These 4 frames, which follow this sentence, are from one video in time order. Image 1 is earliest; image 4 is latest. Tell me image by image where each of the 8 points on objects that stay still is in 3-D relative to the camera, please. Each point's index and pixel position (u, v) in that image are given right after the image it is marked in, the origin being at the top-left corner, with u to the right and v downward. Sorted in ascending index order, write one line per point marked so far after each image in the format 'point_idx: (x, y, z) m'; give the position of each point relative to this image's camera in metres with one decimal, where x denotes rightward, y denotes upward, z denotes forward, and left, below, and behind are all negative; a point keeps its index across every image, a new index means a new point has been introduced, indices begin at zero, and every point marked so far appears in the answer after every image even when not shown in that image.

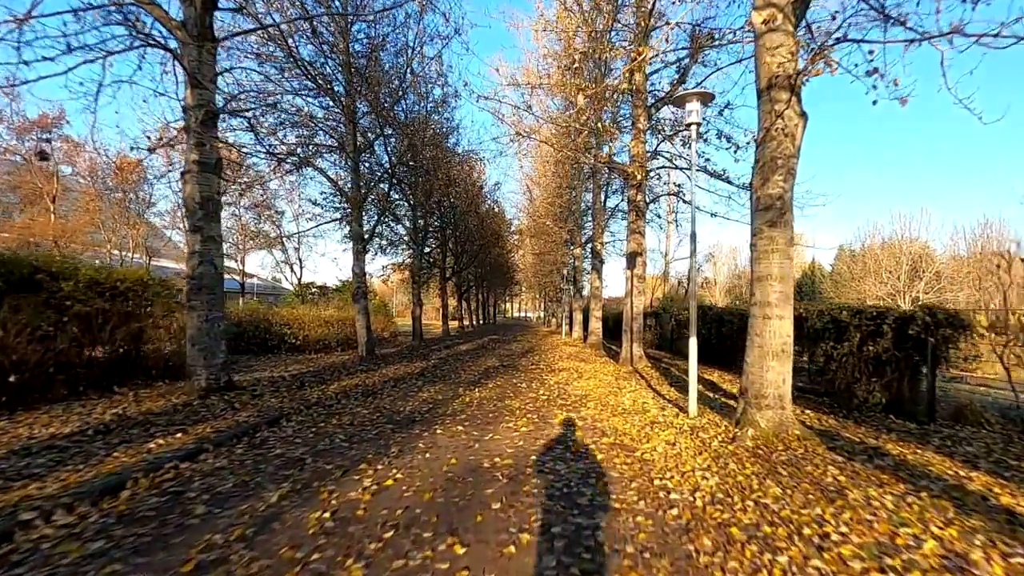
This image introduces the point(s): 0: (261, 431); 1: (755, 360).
0: (-3.1, -1.8, +6.5) m
1: (+3.0, -0.9, +6.5) m
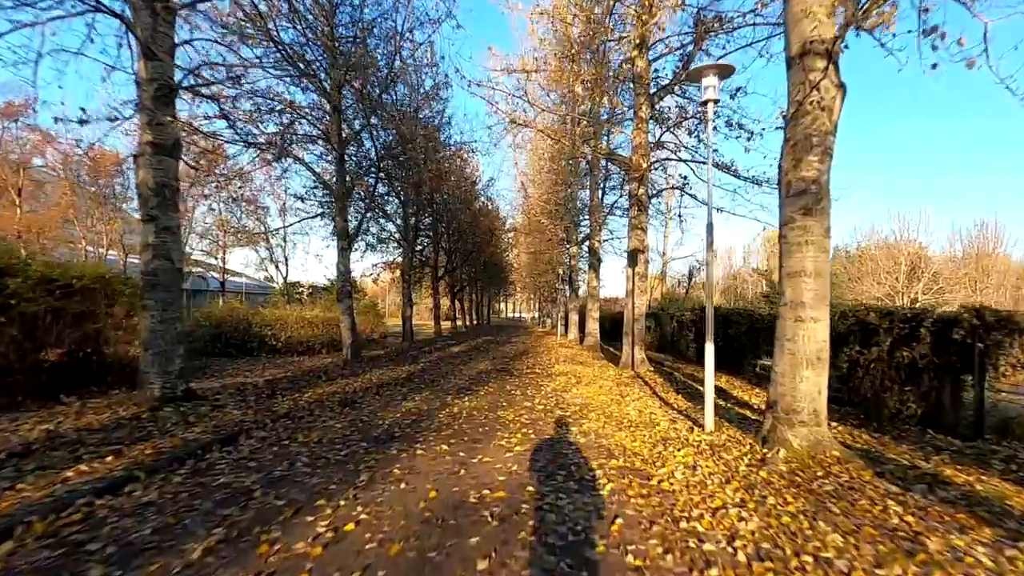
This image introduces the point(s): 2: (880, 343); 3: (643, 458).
0: (-3.2, -1.7, +5.6) m
1: (+2.9, -0.9, +5.6) m
2: (+5.4, -0.8, +7.8) m
3: (+1.4, -1.8, +5.5) m
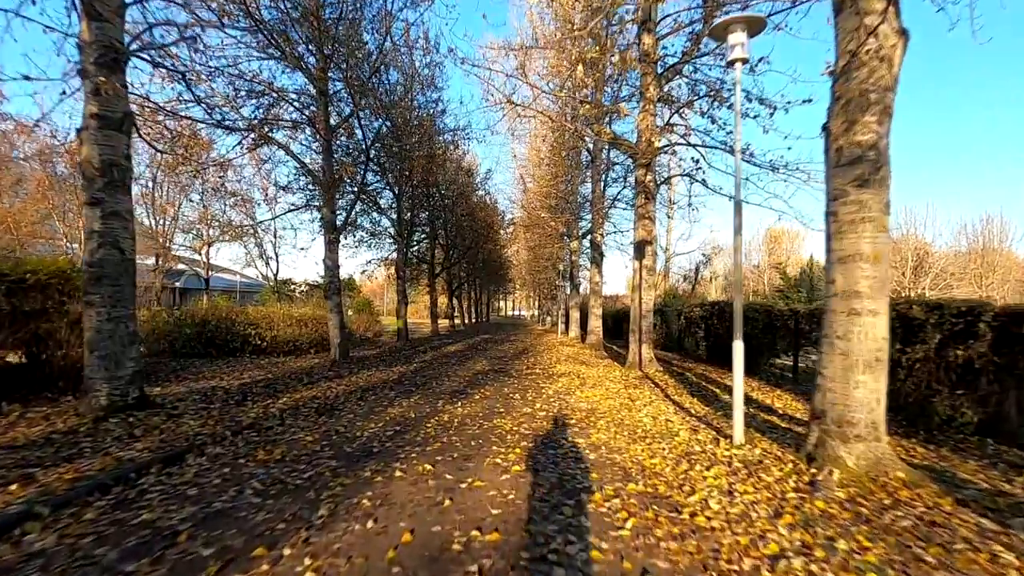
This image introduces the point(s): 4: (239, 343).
0: (-3.2, -1.6, +4.6) m
1: (+2.9, -0.7, +4.7) m
2: (+5.4, -0.7, +6.9) m
3: (+1.3, -1.7, +4.6) m
4: (-8.3, -1.7, +16.1) m
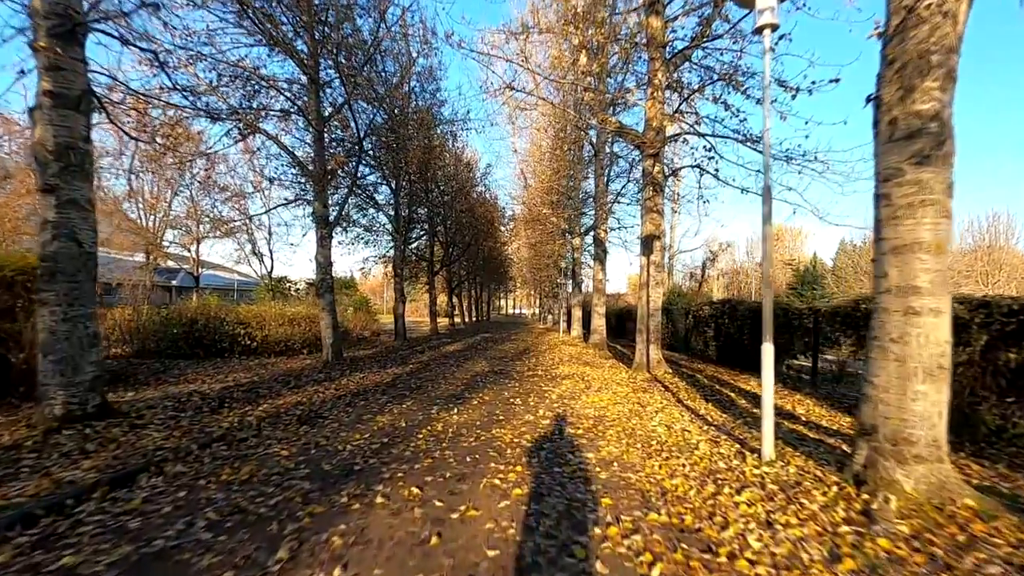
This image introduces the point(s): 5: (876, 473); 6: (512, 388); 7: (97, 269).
0: (-3.2, -1.6, +4.0) m
1: (+2.9, -0.7, +4.0) m
2: (+5.4, -0.6, +6.2) m
3: (+1.3, -1.6, +3.9) m
4: (-8.3, -1.6, +15.4) m
5: (+2.8, -1.4, +4.0) m
6: (0.0, -1.9, +10.2) m
7: (-4.9, +0.2, +6.2) m
